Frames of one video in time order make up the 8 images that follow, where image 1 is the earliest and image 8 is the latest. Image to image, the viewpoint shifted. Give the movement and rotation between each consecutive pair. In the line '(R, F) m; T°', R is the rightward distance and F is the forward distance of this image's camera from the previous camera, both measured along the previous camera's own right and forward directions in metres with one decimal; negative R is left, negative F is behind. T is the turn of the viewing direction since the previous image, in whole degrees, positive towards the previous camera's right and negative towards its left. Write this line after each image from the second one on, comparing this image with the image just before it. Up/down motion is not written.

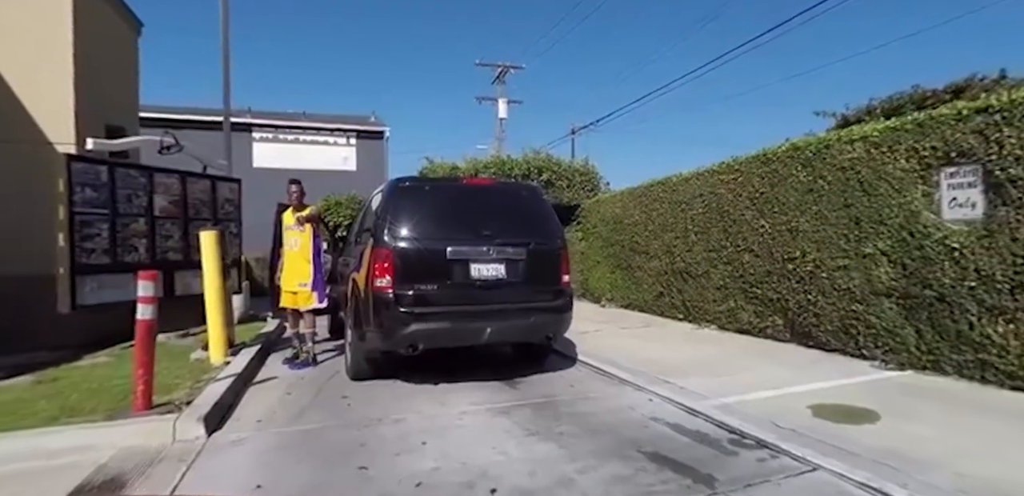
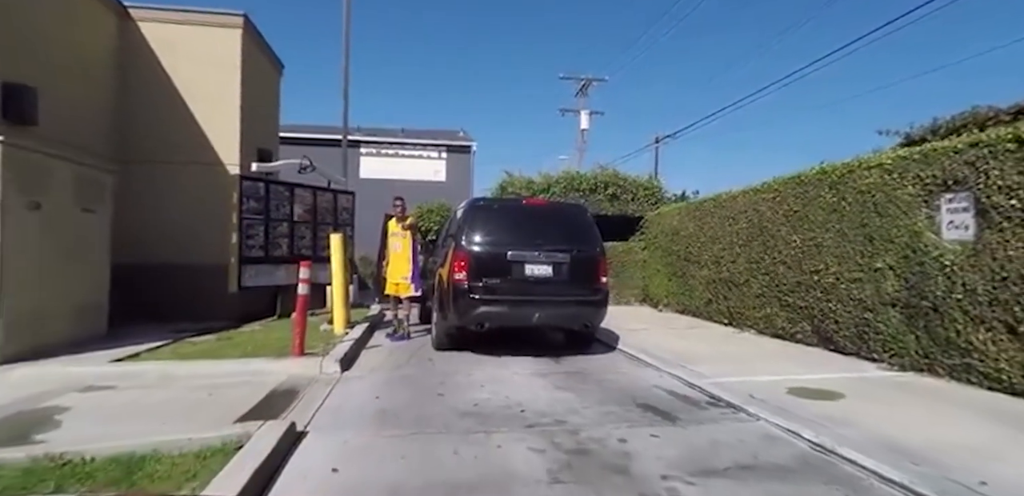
(+0.5, -1.5) m; -9°
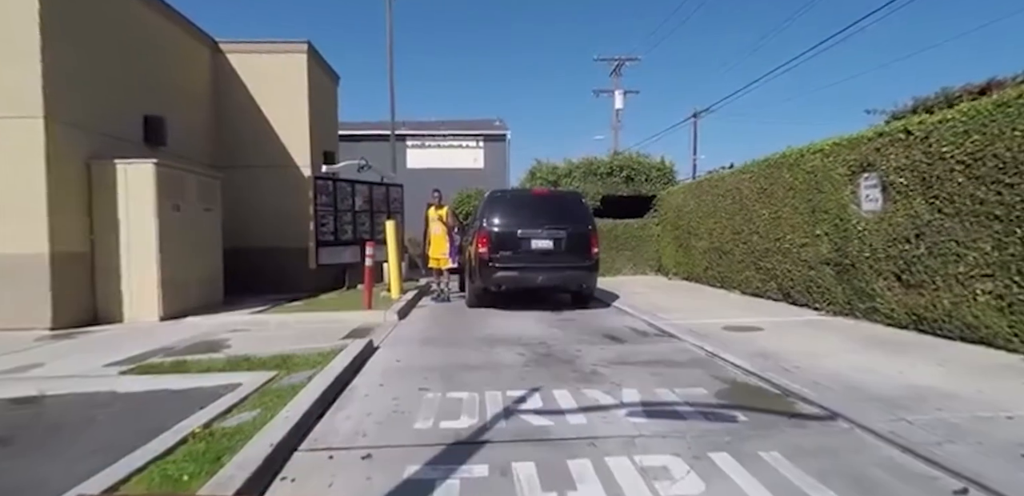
(+0.6, -2.0) m; -5°
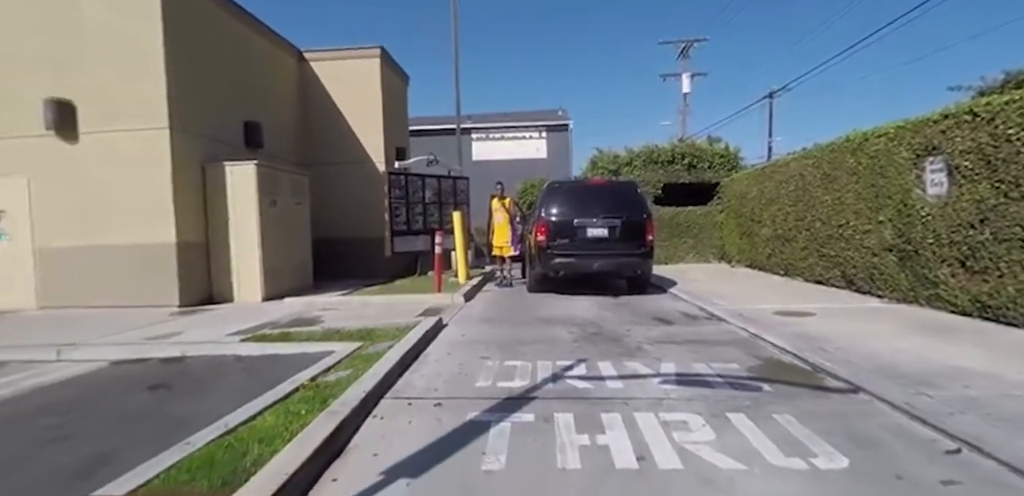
(+0.2, -0.6) m; -7°
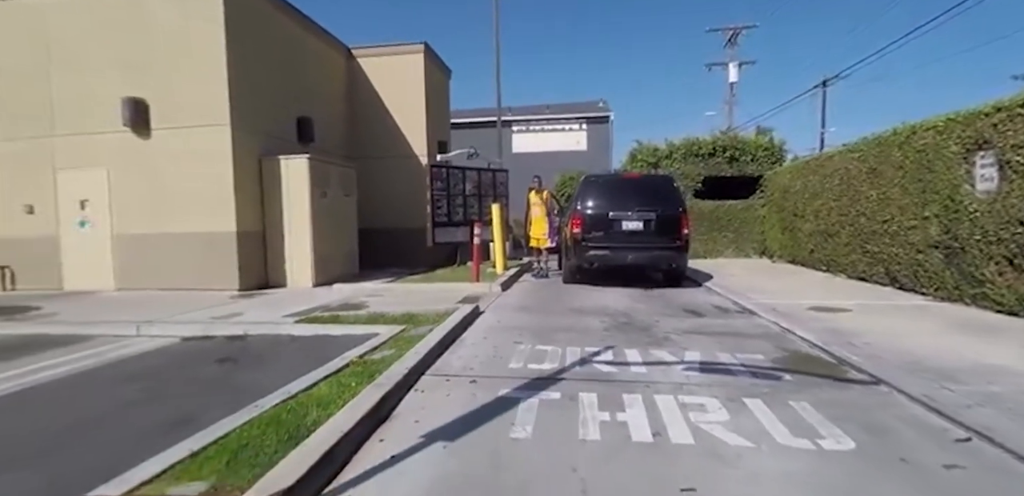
(+0.1, -0.3) m; -4°
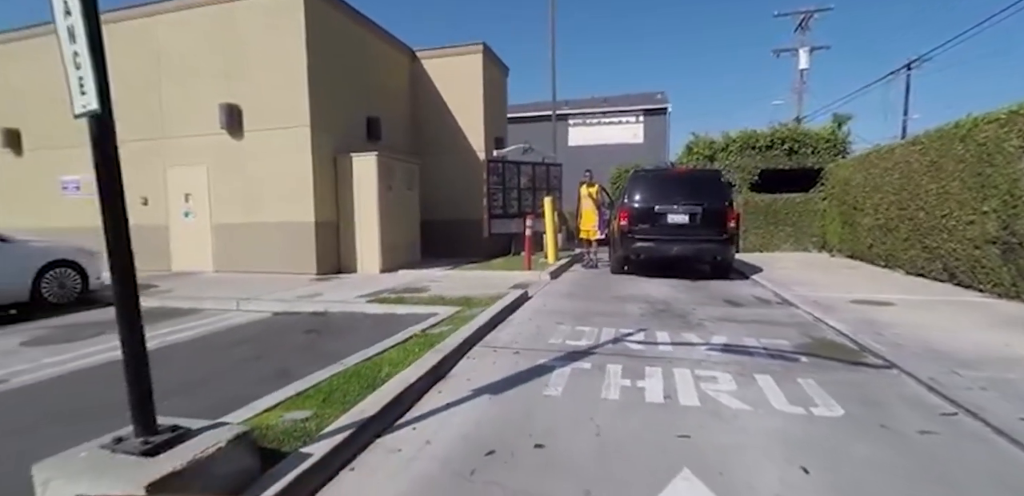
(+0.2, -0.6) m; -6°
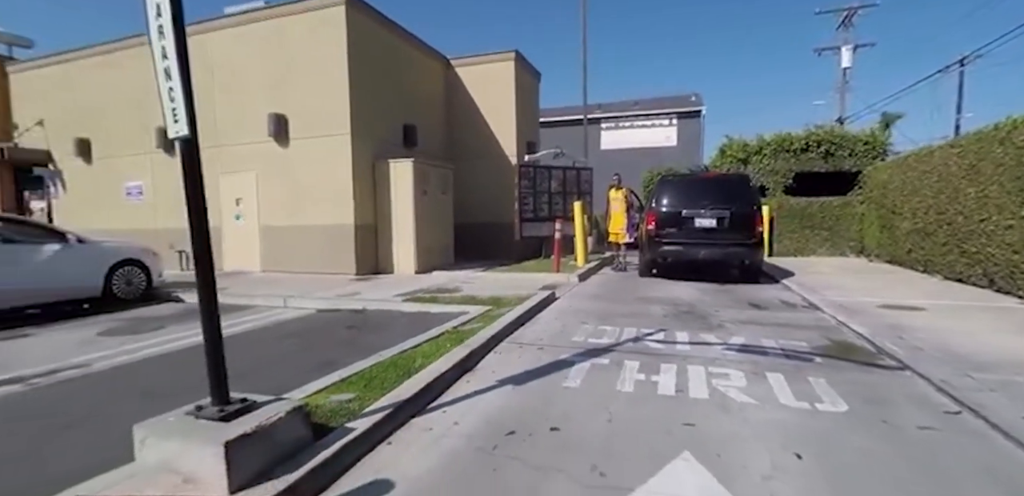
(+0.1, -0.3) m; -4°
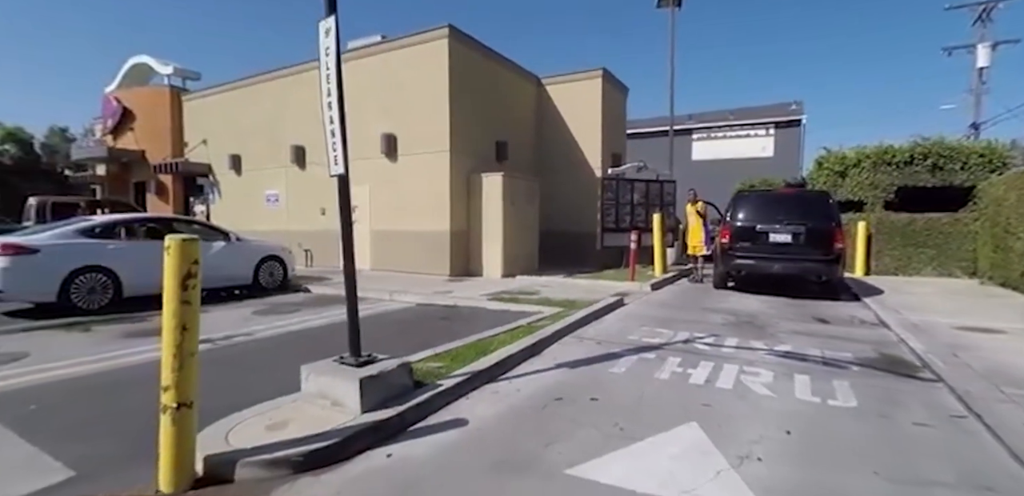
(+0.3, -1.0) m; -10°
